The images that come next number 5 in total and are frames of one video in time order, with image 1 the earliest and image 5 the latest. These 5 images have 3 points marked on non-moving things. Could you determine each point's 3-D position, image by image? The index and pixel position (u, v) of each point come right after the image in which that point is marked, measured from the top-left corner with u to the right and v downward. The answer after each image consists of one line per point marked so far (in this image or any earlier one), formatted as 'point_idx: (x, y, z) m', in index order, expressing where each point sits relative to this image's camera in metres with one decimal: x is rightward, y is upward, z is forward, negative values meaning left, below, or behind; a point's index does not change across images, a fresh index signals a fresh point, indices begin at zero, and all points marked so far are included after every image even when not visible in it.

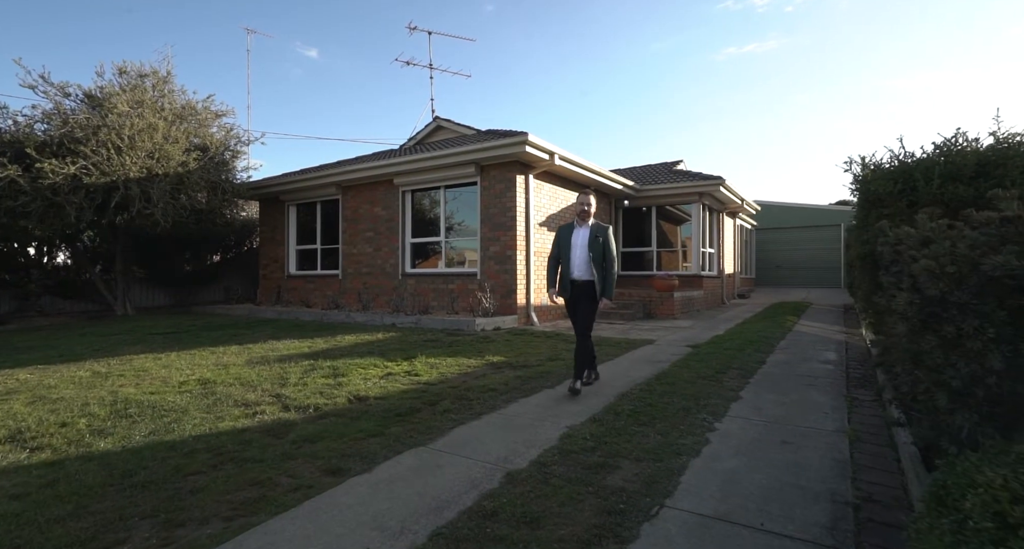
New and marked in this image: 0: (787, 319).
0: (+5.7, -0.9, +11.3) m
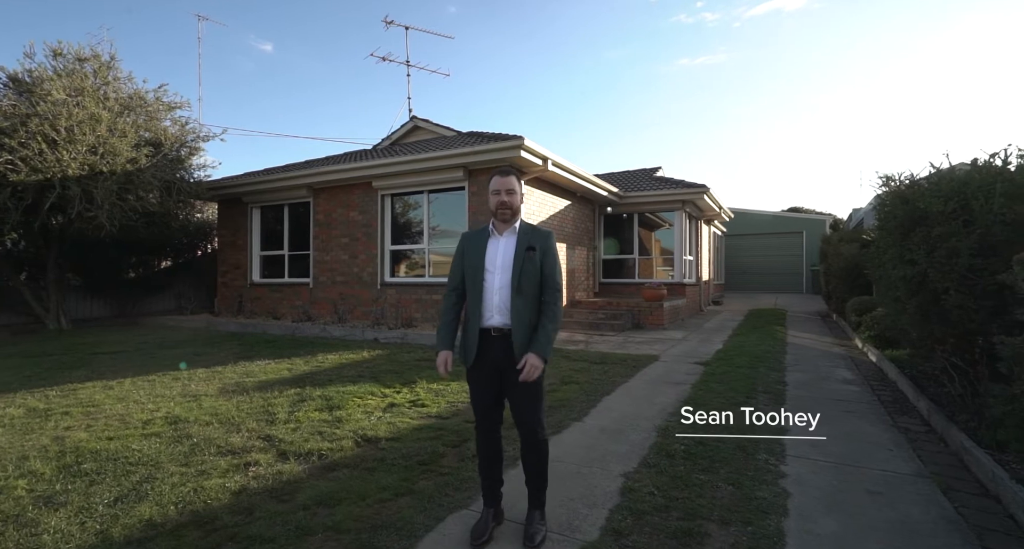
0: (+5.4, -1.1, +11.2) m
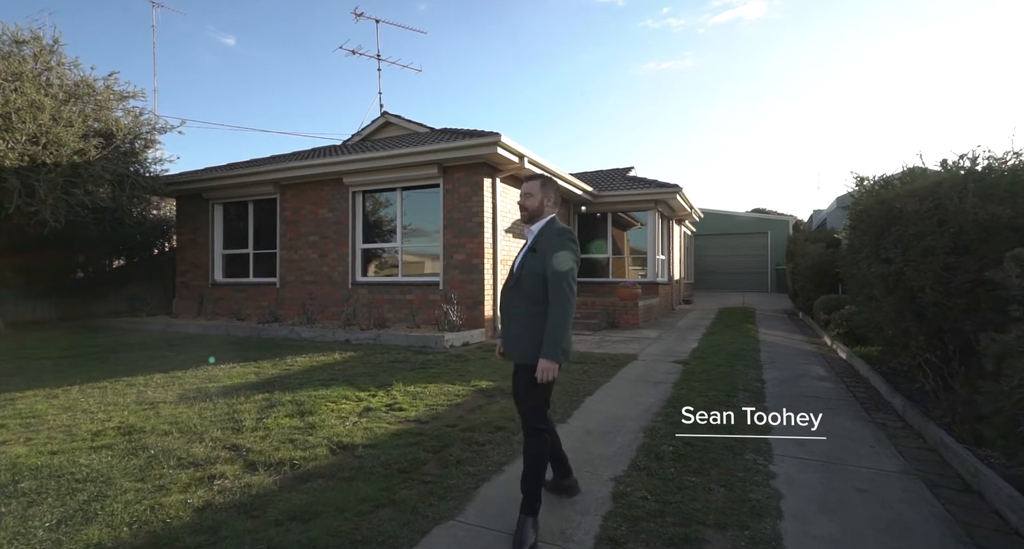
0: (+4.9, -1.1, +11.4) m
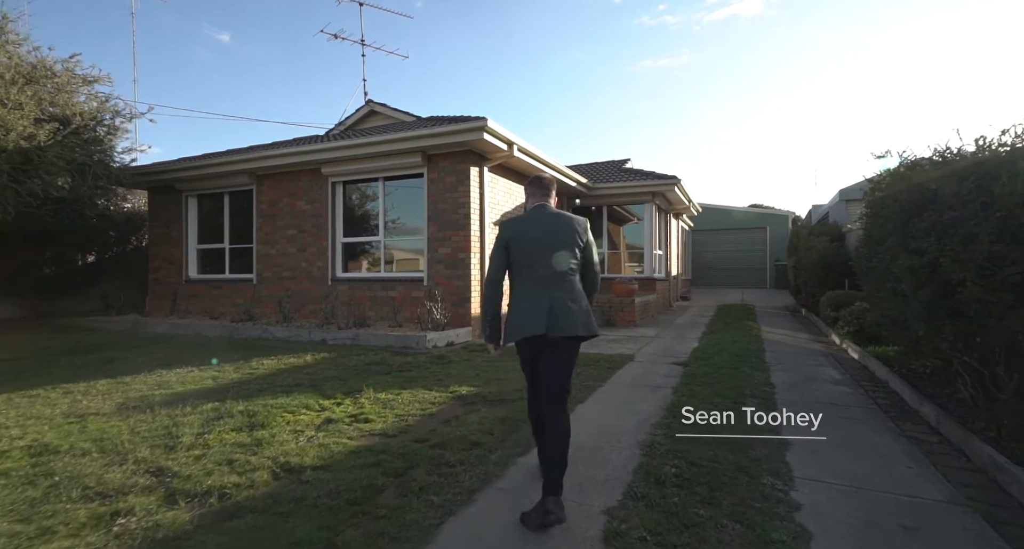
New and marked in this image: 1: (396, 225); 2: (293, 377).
0: (+4.7, -1.0, +10.8) m
1: (-2.0, +0.9, +9.5) m
2: (-2.3, -1.1, +5.7) m
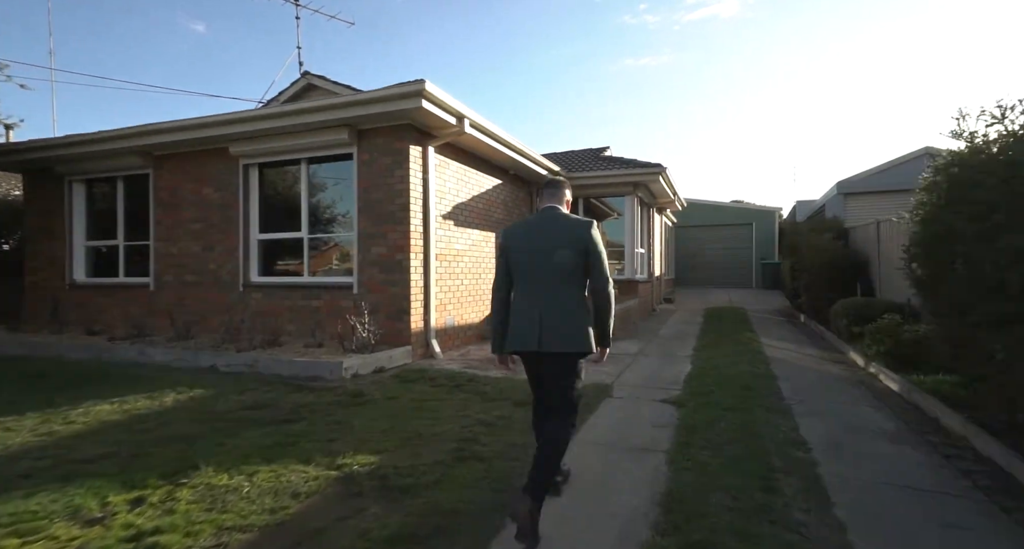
0: (+4.0, -1.1, +9.3) m
1: (-2.7, +0.8, +7.7) m
2: (-2.8, -1.2, +3.9) m
